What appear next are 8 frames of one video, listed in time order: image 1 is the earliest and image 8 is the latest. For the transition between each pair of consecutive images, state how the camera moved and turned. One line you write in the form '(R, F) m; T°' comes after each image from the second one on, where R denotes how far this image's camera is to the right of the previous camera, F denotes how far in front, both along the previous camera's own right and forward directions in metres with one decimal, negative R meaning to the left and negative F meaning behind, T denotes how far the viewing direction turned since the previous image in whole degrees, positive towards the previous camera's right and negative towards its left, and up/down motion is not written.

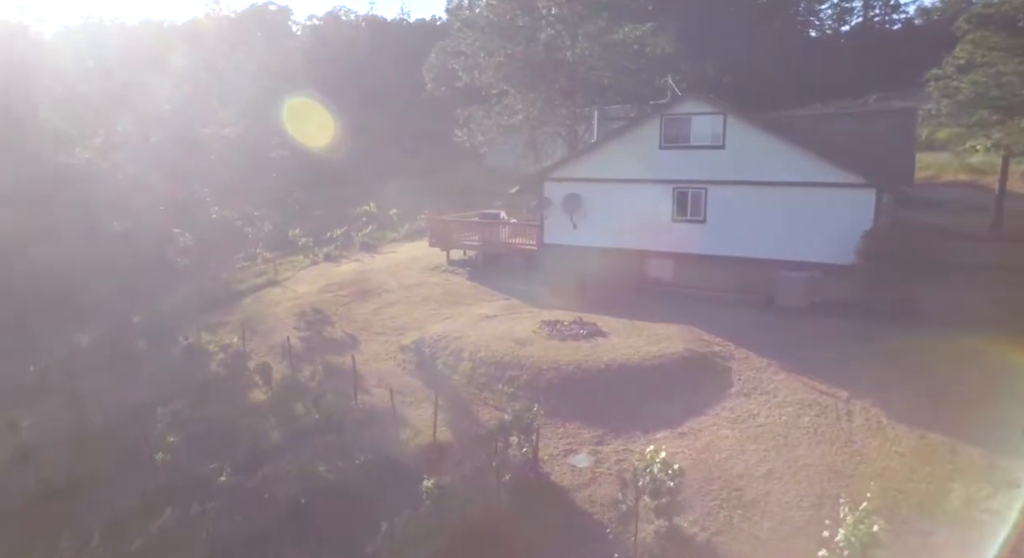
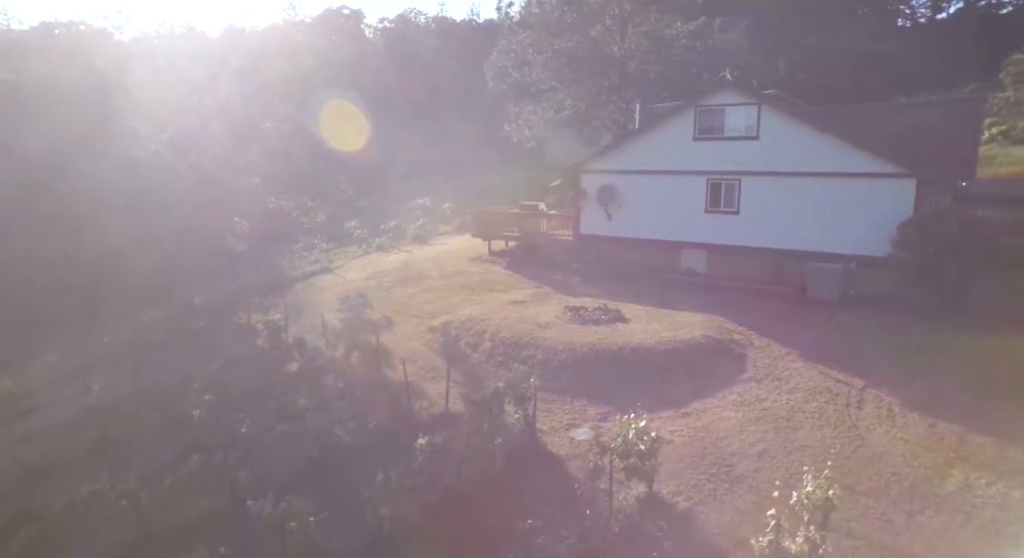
(+1.0, -0.4) m; -6°
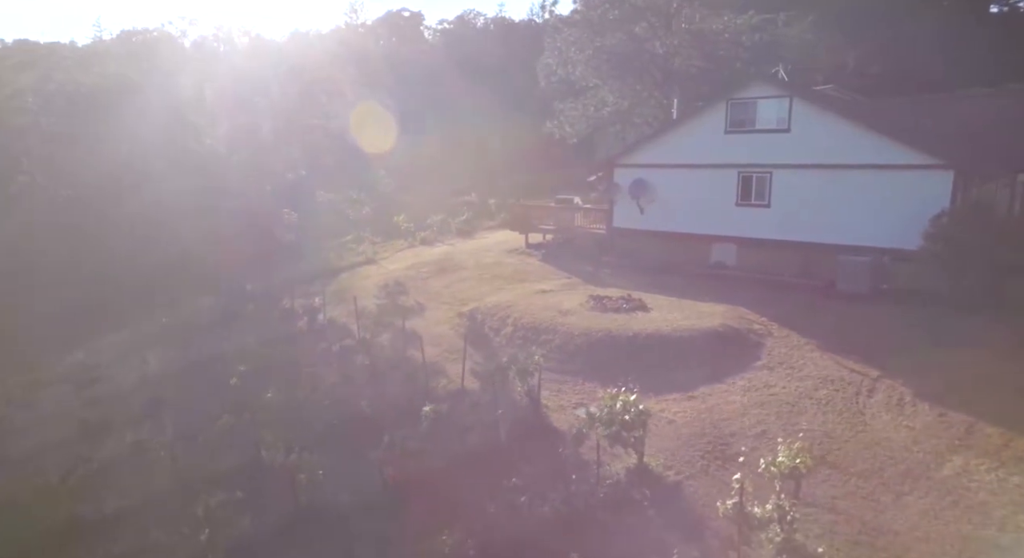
(+0.8, -0.4) m; -5°
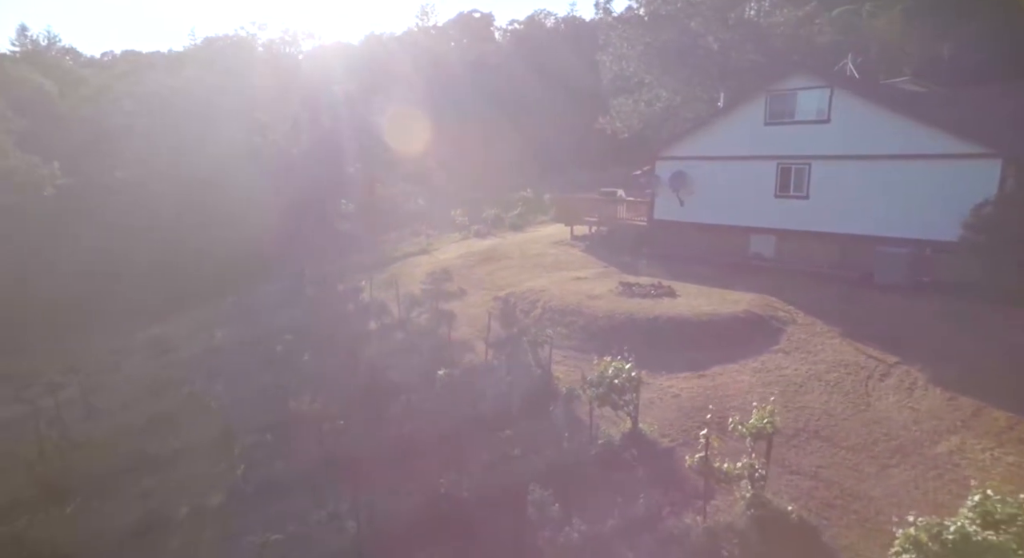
(+0.9, -0.6) m; -6°
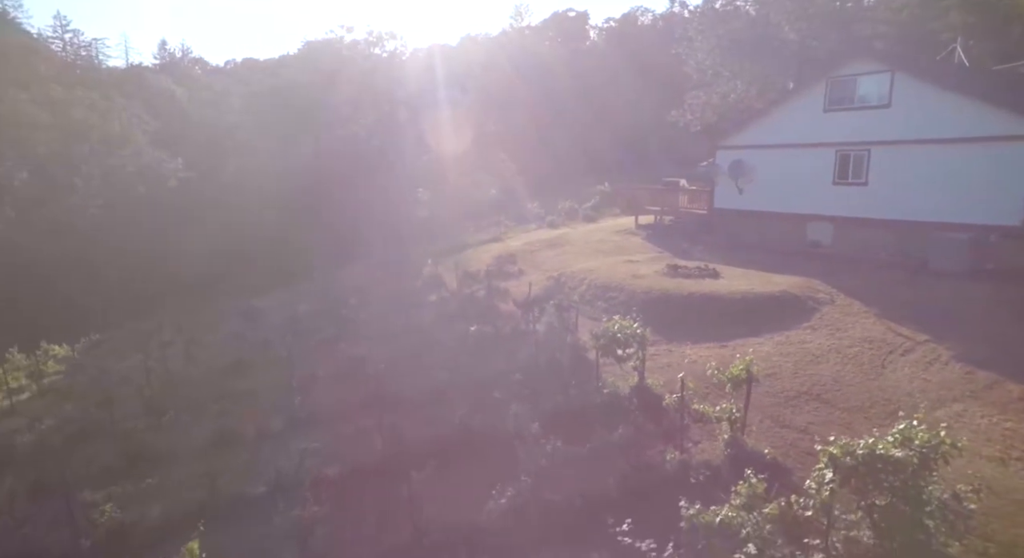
(+1.1, -1.0) m; -8°
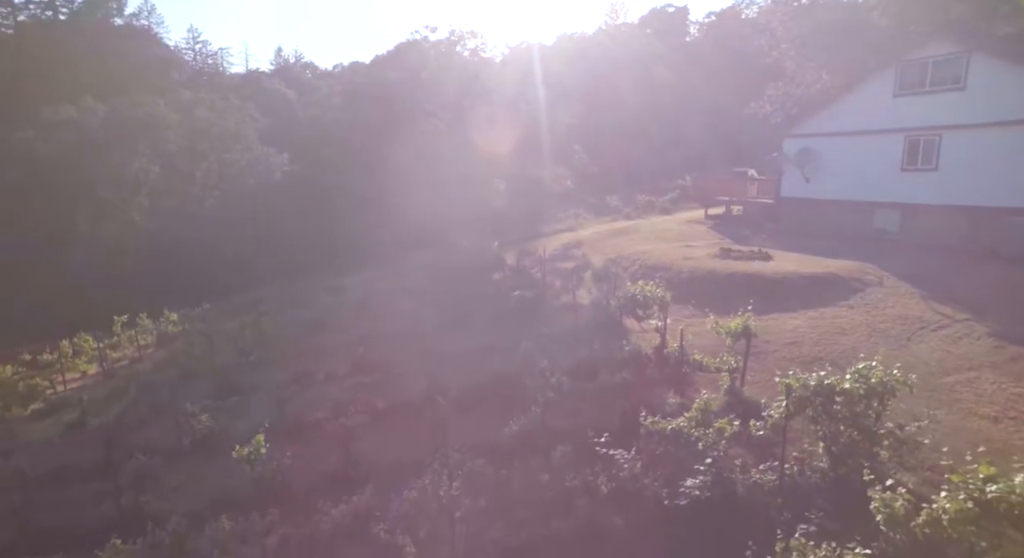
(+1.0, -1.0) m; -8°
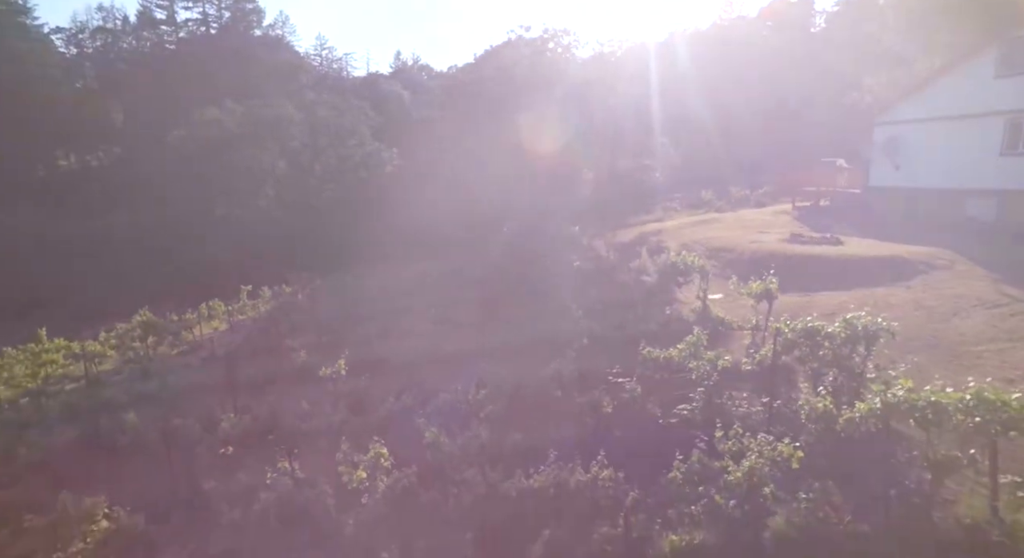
(+0.9, -1.2) m; -10°
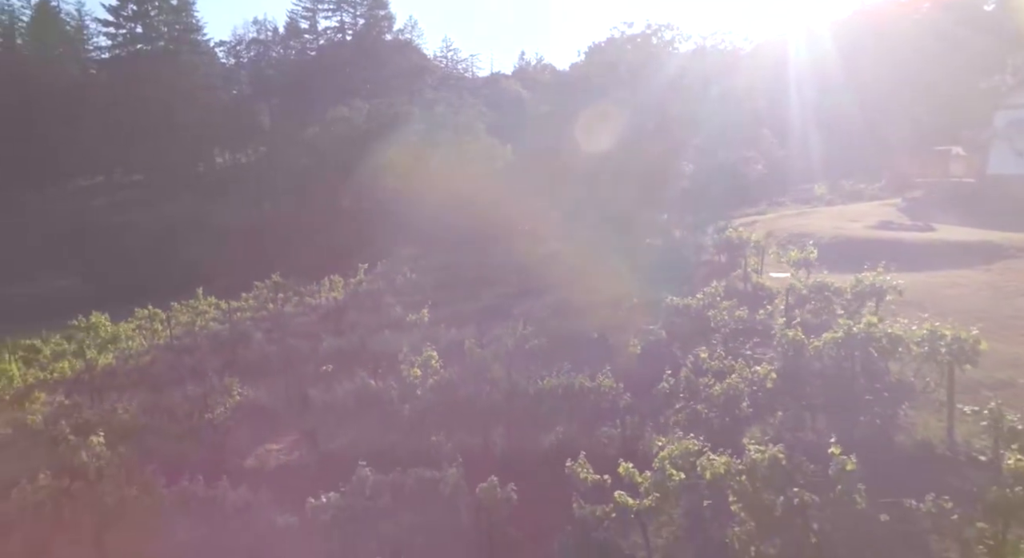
(+0.9, -1.2) m; -10°
